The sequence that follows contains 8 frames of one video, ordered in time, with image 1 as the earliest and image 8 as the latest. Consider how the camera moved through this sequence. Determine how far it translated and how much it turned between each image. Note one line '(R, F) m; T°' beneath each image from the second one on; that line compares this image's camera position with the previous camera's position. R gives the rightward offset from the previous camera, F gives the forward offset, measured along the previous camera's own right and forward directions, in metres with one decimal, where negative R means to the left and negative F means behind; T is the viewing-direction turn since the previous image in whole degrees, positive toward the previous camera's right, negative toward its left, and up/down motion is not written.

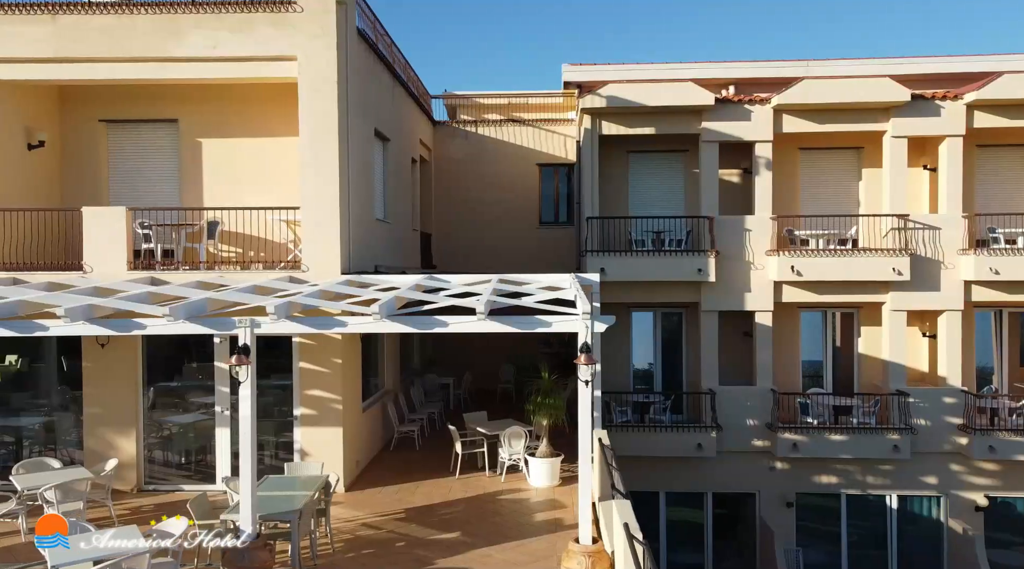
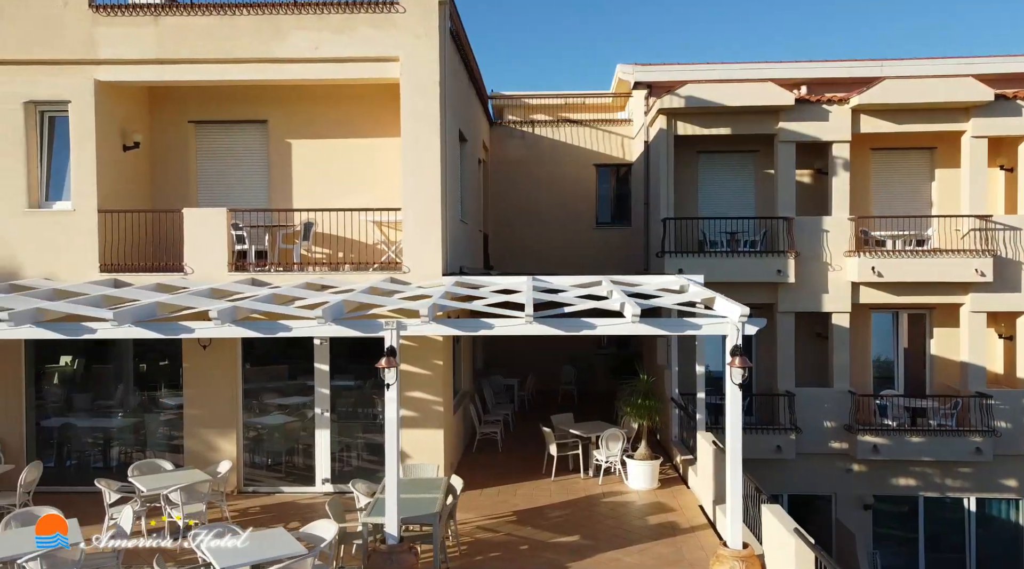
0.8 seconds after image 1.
(-1.4, 0.0) m; 0°
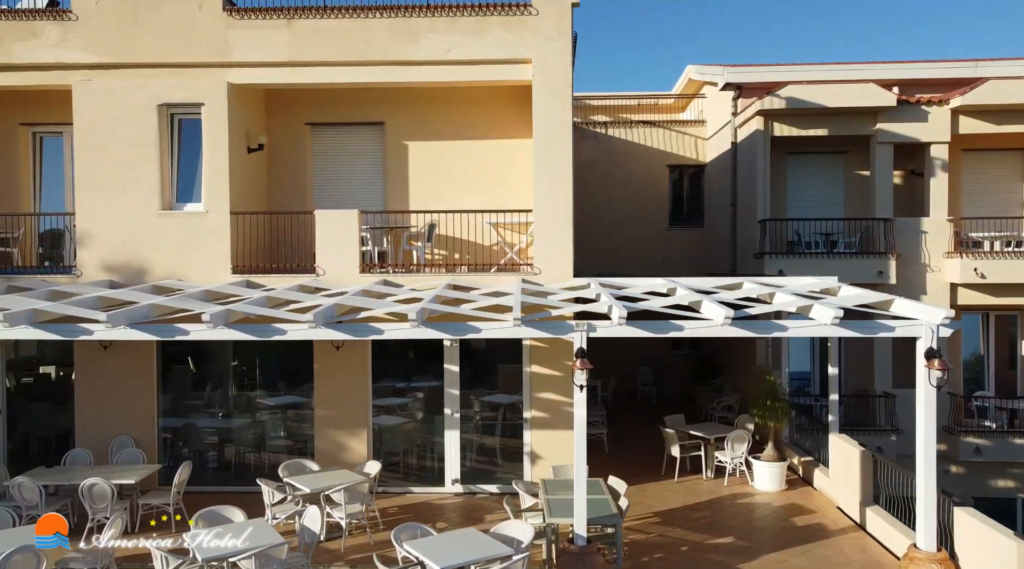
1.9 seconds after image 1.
(-1.9, 0.0) m; -1°
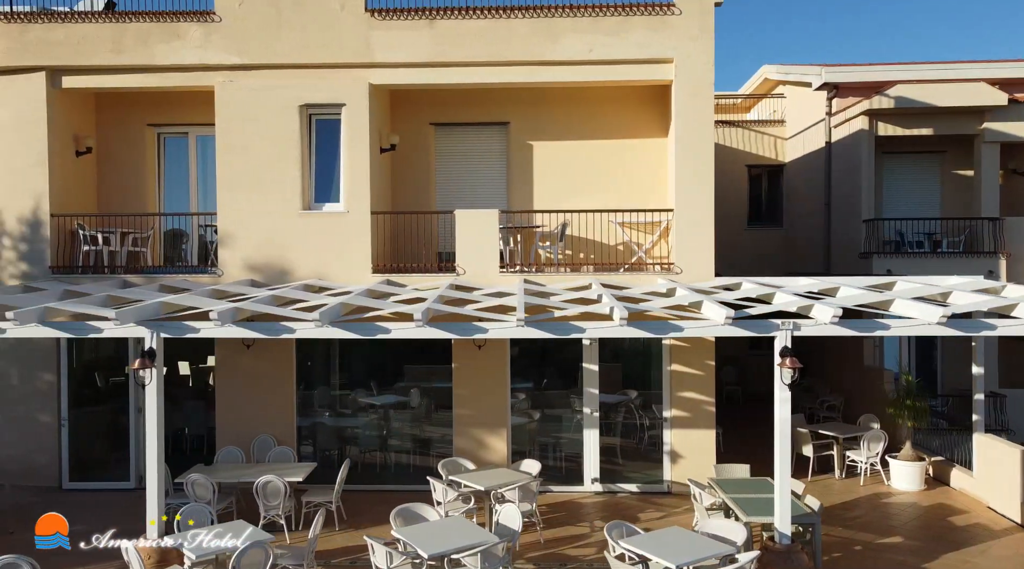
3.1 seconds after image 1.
(-2.0, 0.0) m; -1°
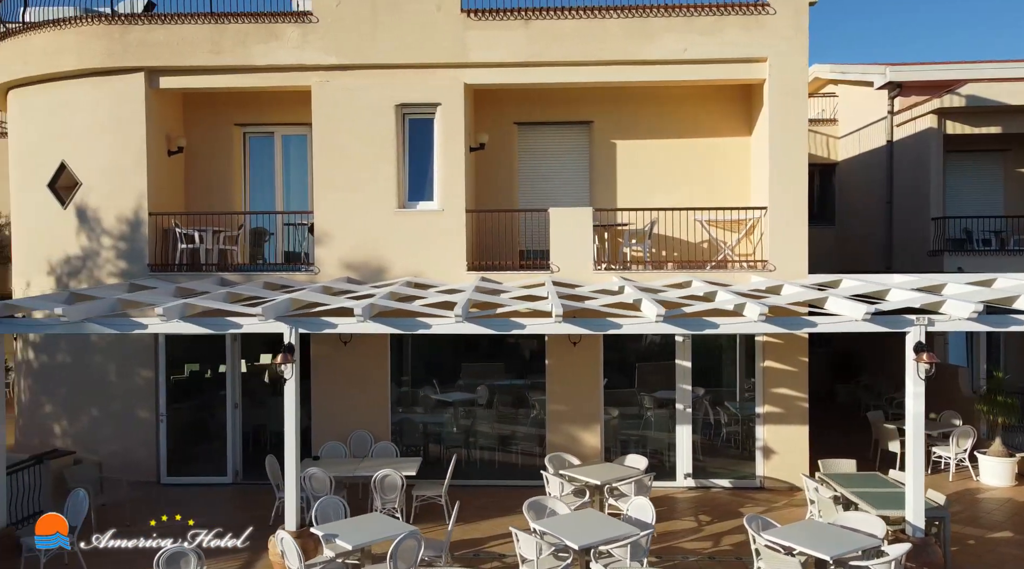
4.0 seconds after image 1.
(-1.4, -0.1) m; 0°
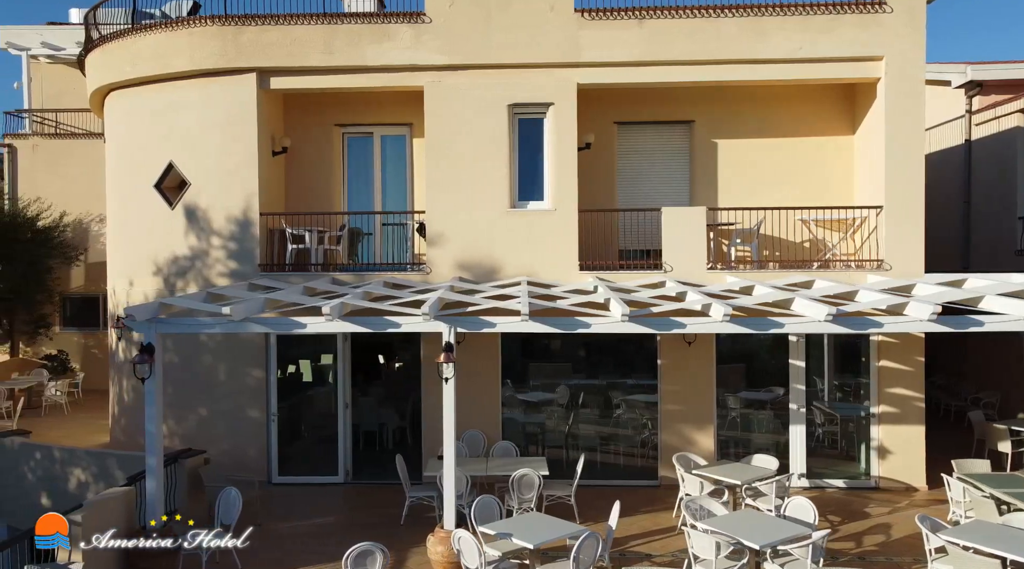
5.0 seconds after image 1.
(-1.6, 0.0) m; 0°
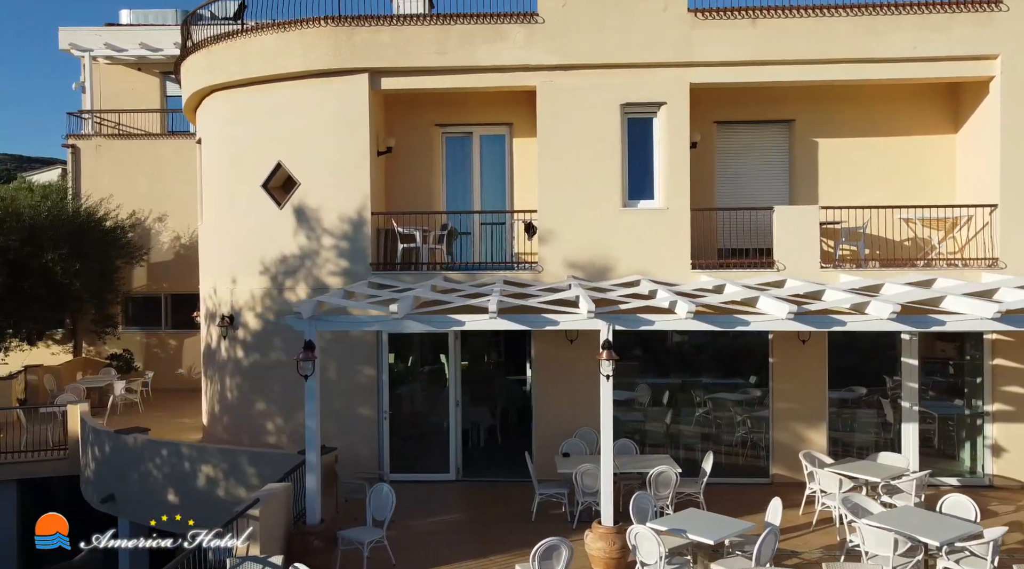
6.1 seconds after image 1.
(-1.6, -0.1) m; -1°
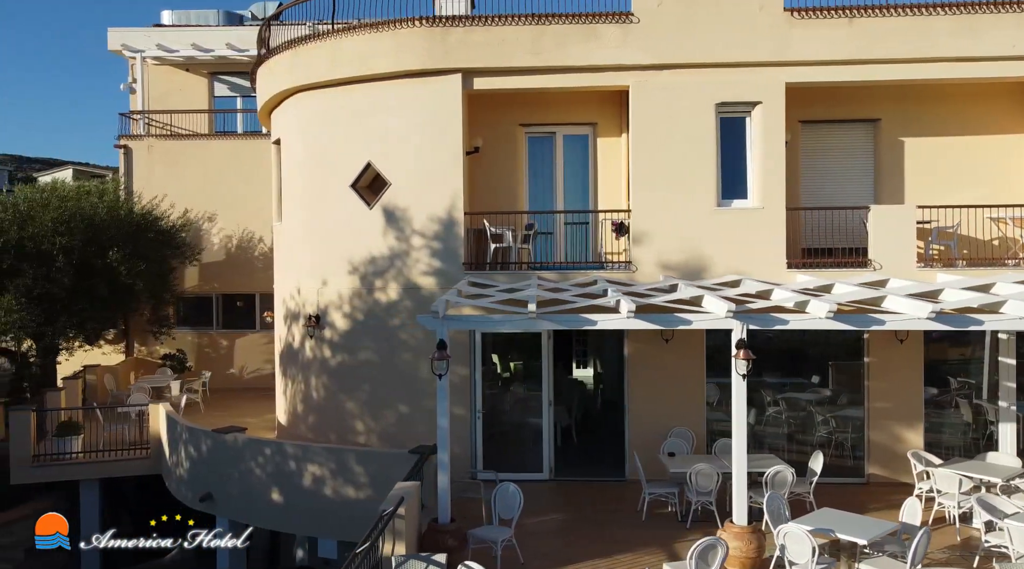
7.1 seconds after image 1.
(-1.4, 0.0) m; 0°
